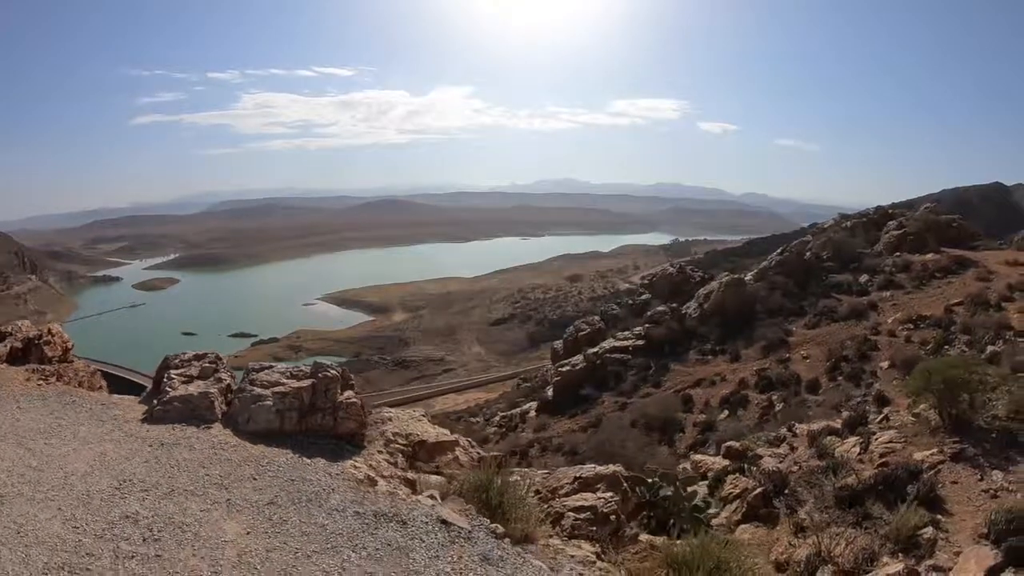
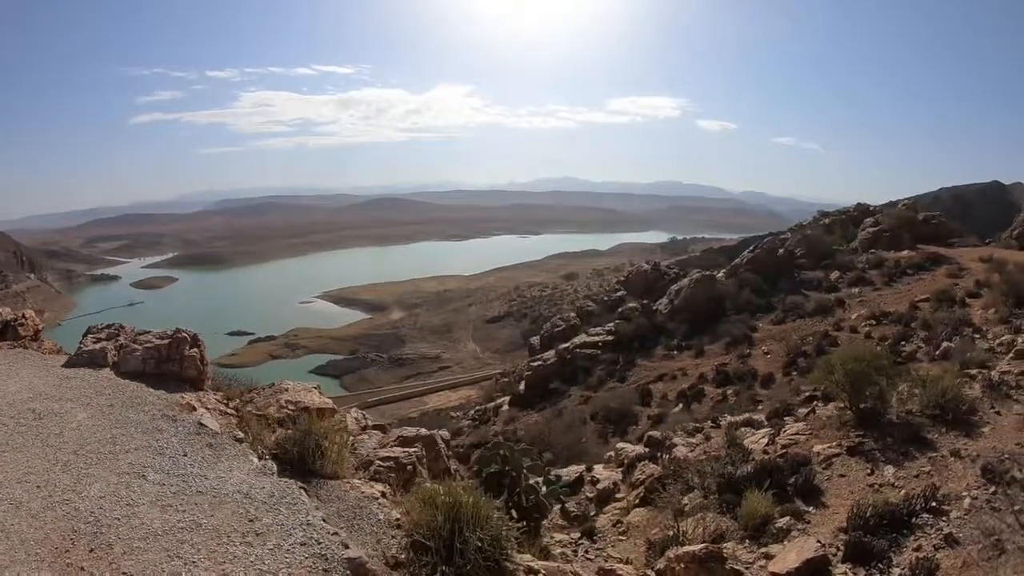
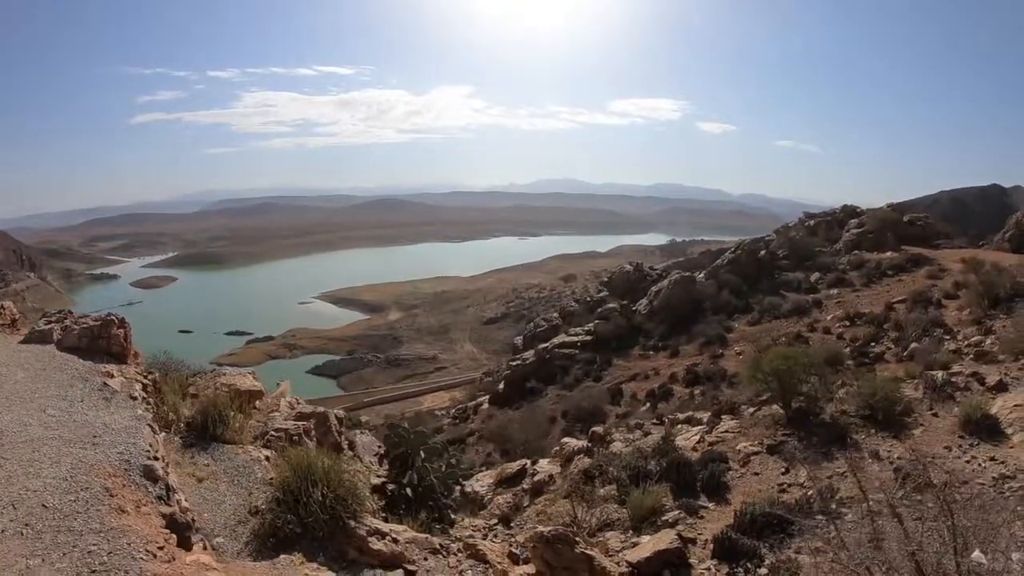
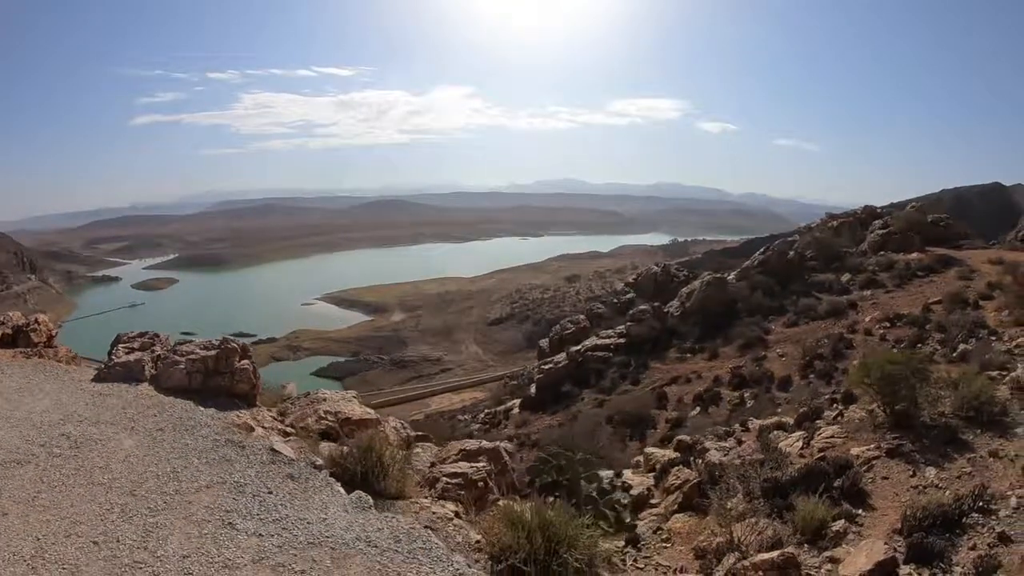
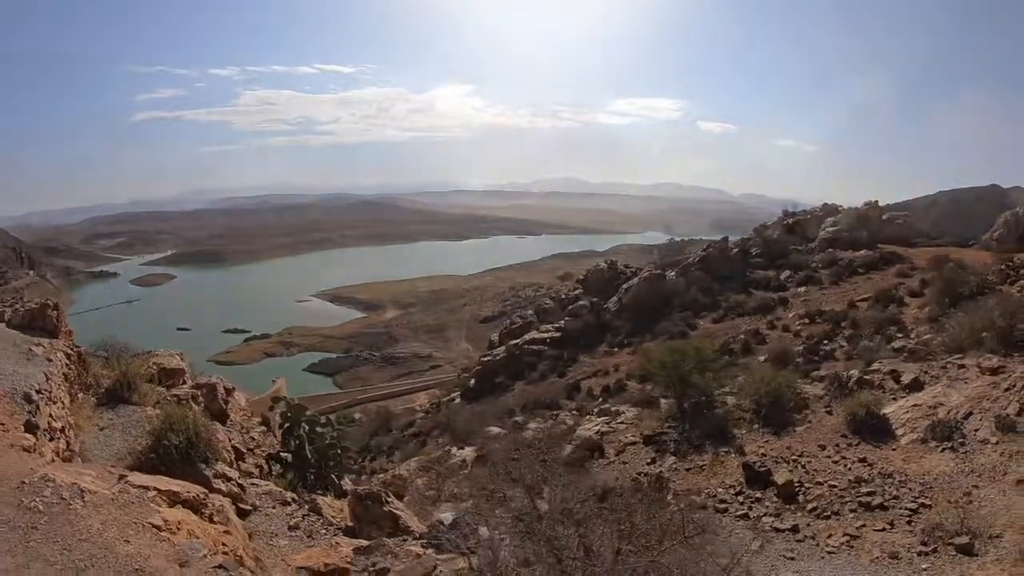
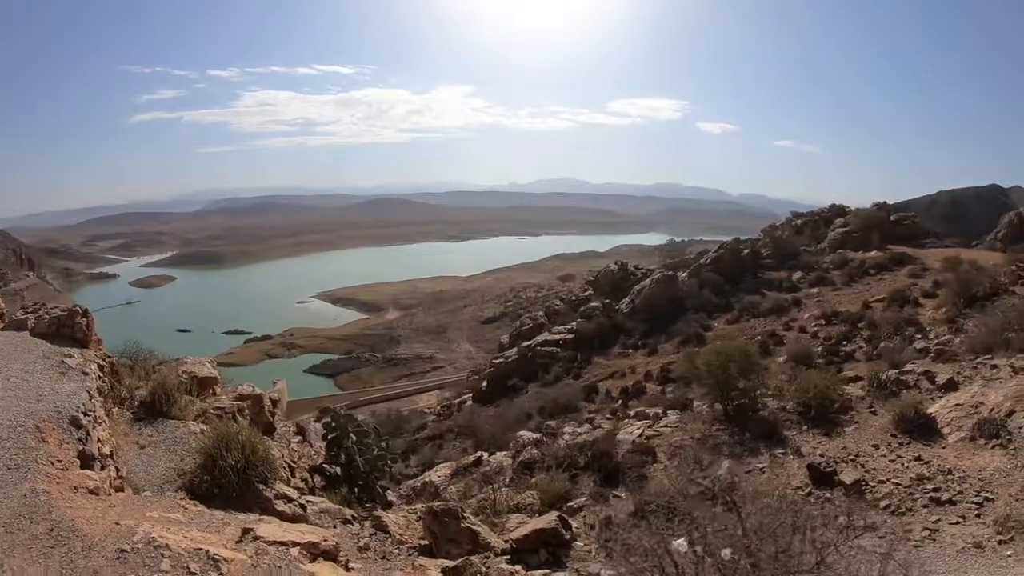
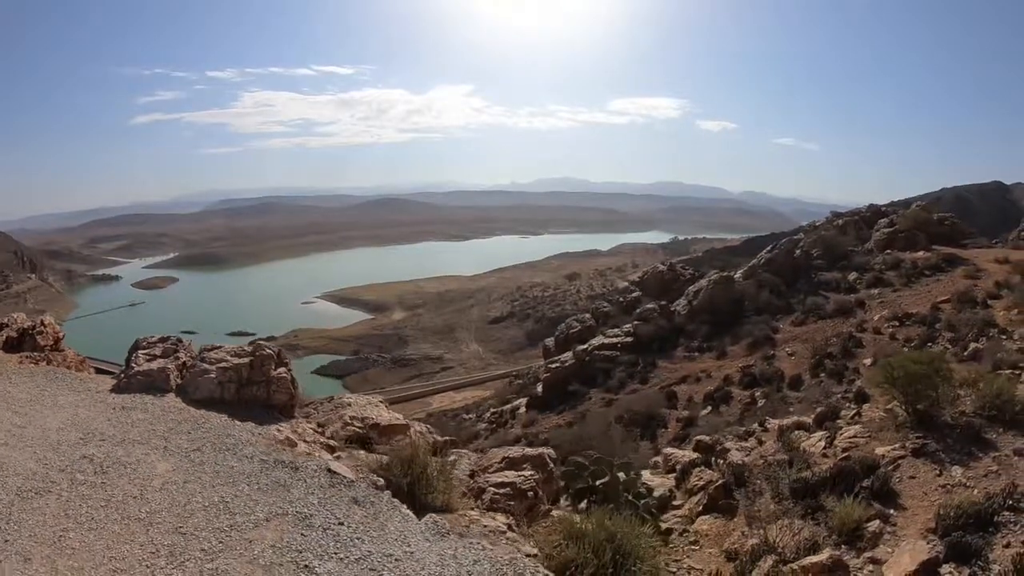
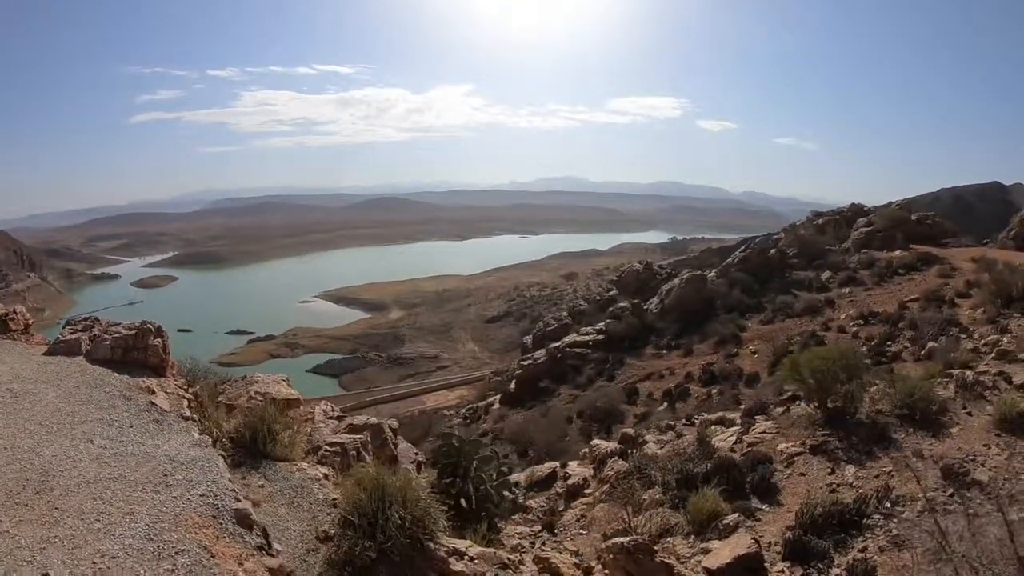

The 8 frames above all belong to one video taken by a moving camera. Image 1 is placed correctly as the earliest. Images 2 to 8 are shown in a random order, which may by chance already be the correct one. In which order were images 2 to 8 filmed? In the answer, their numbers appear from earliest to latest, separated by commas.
7, 4, 2, 8, 3, 6, 5
